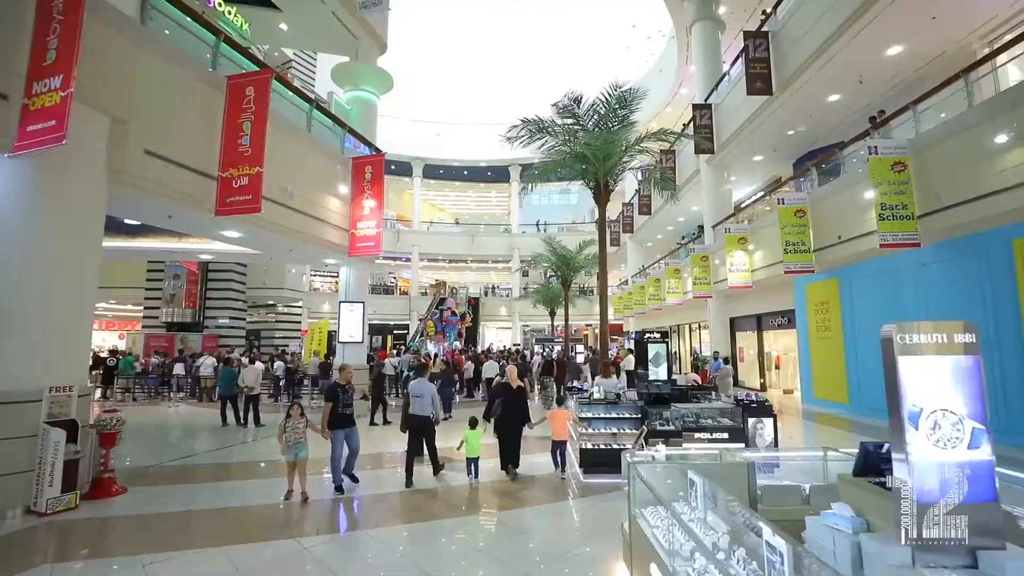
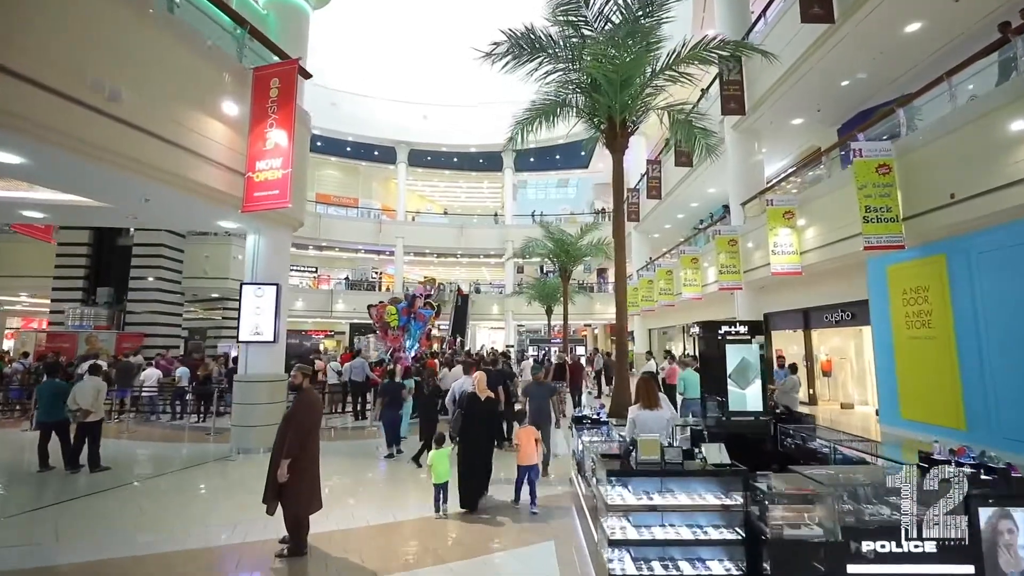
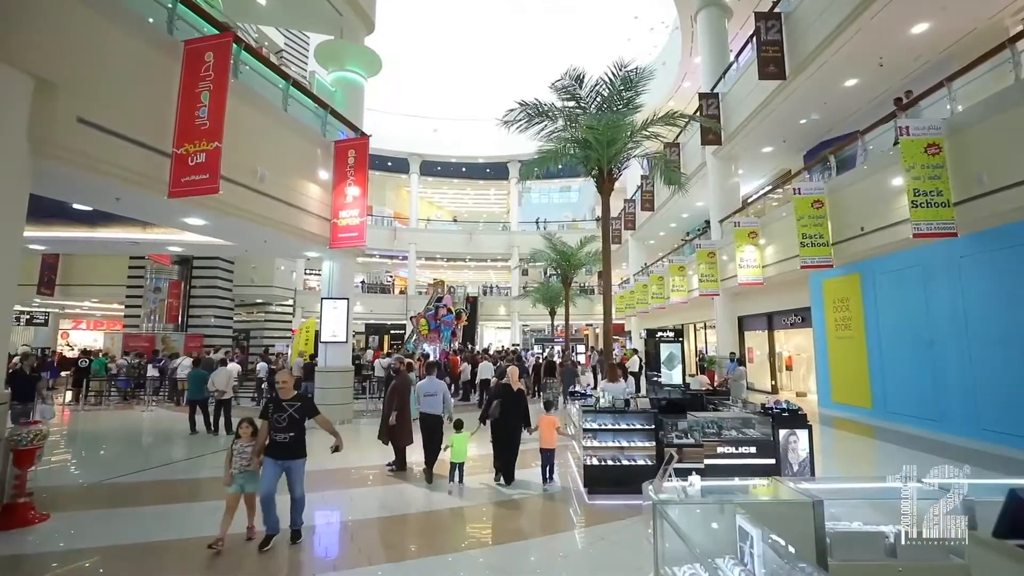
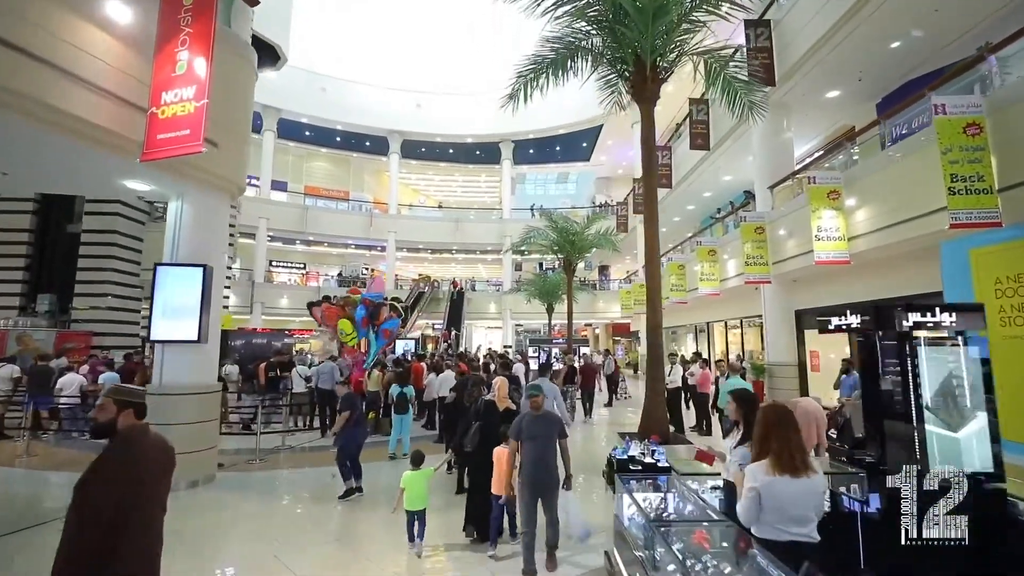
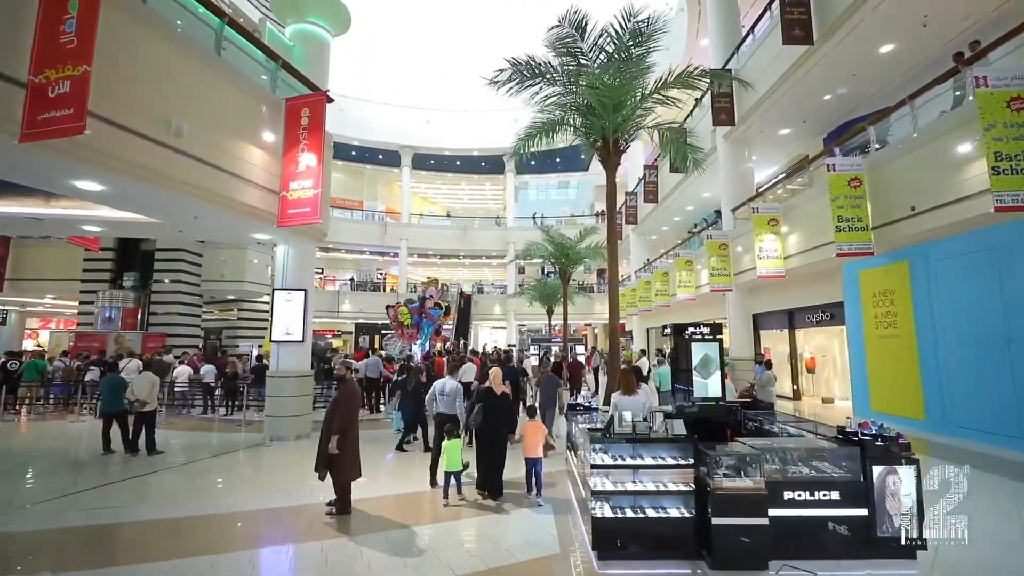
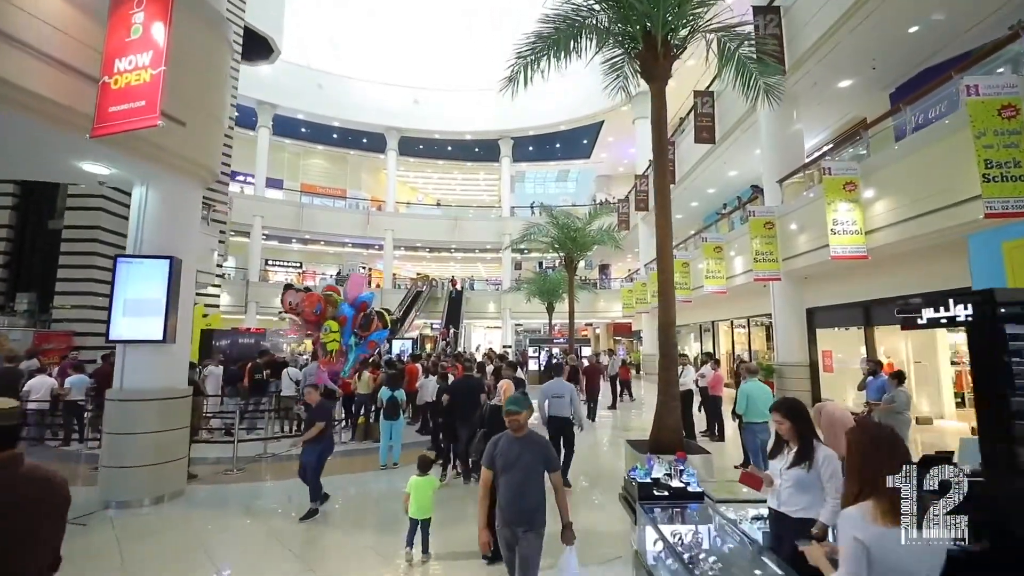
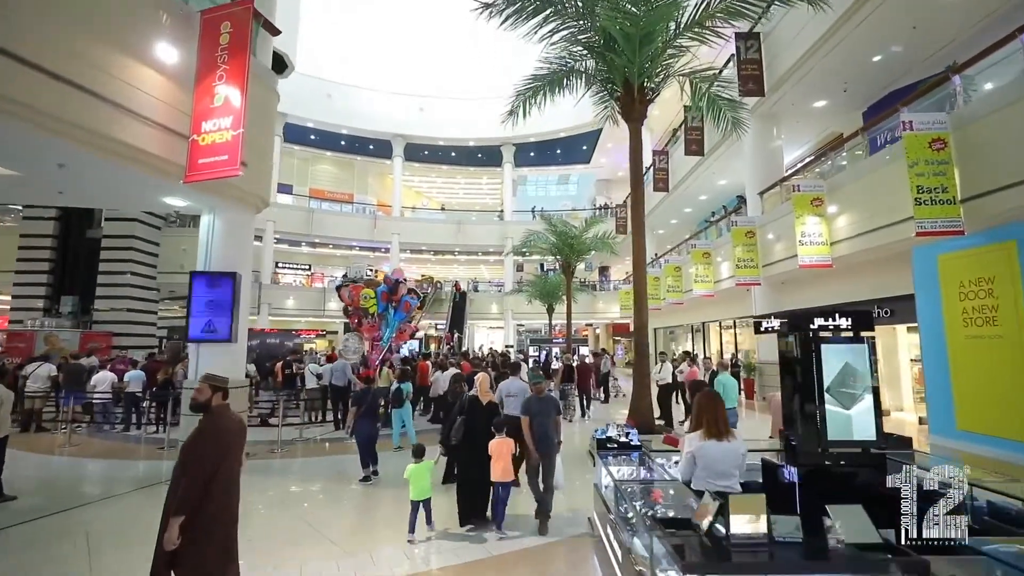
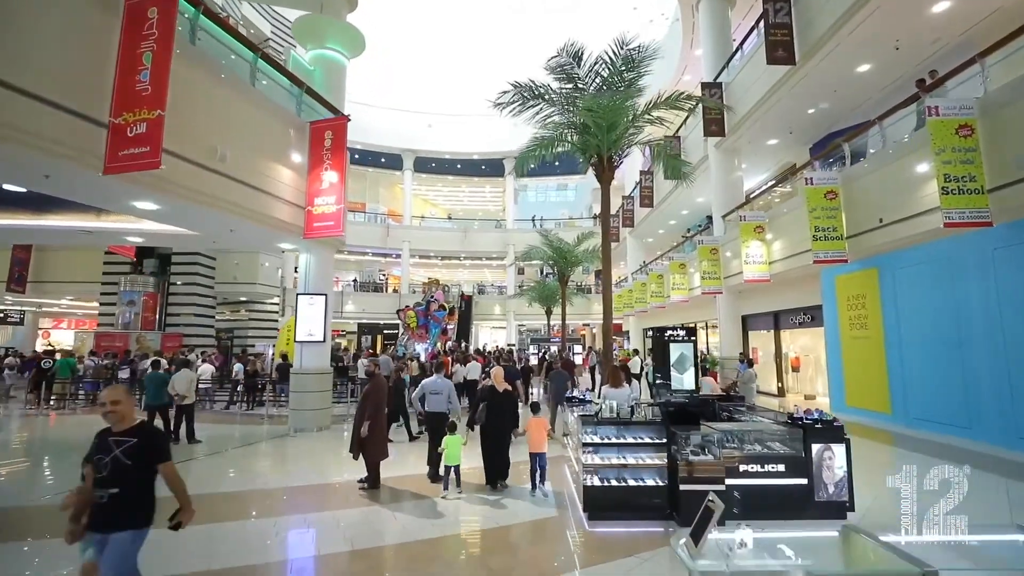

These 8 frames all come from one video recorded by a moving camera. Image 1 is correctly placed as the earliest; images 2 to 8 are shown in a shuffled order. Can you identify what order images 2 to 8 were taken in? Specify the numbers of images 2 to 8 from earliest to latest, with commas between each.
3, 8, 5, 2, 7, 4, 6
